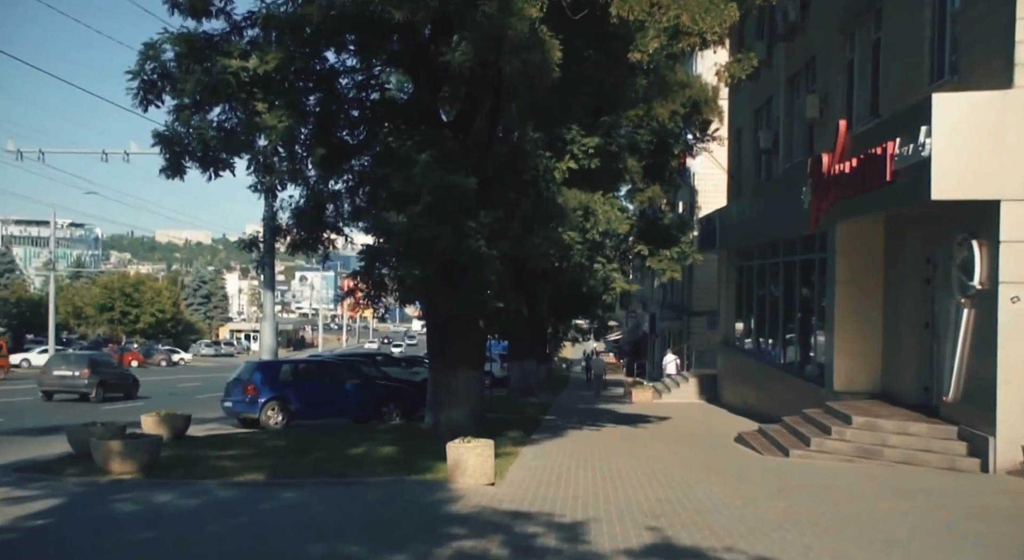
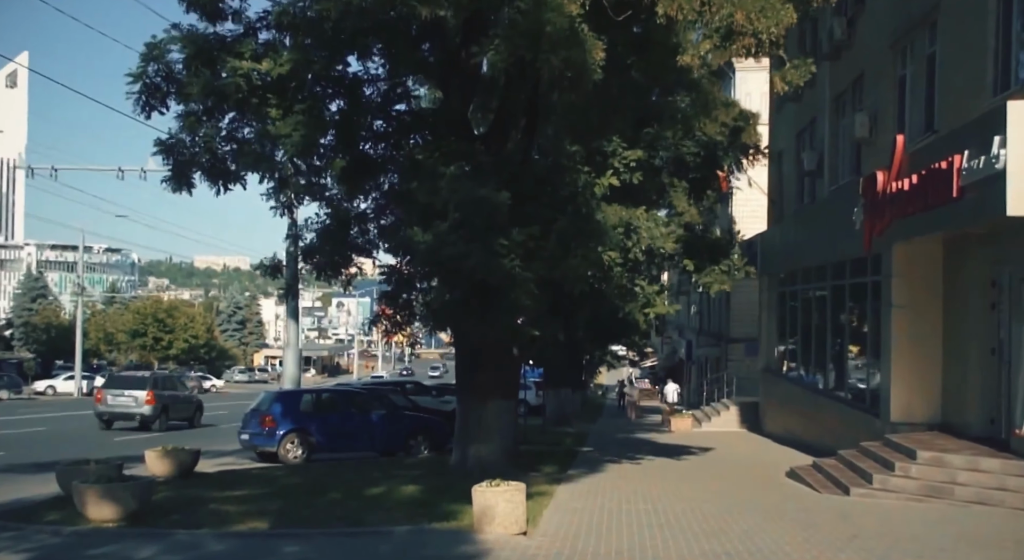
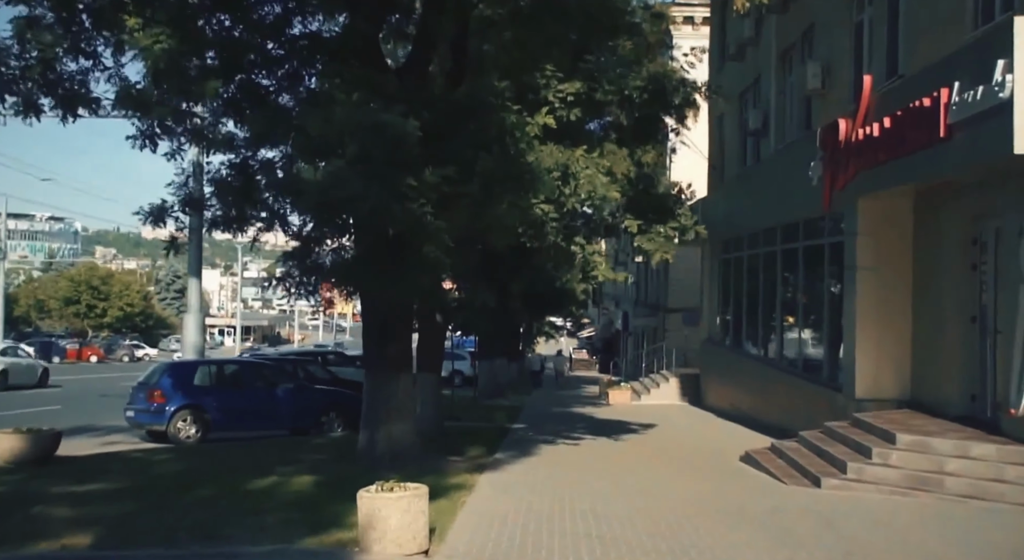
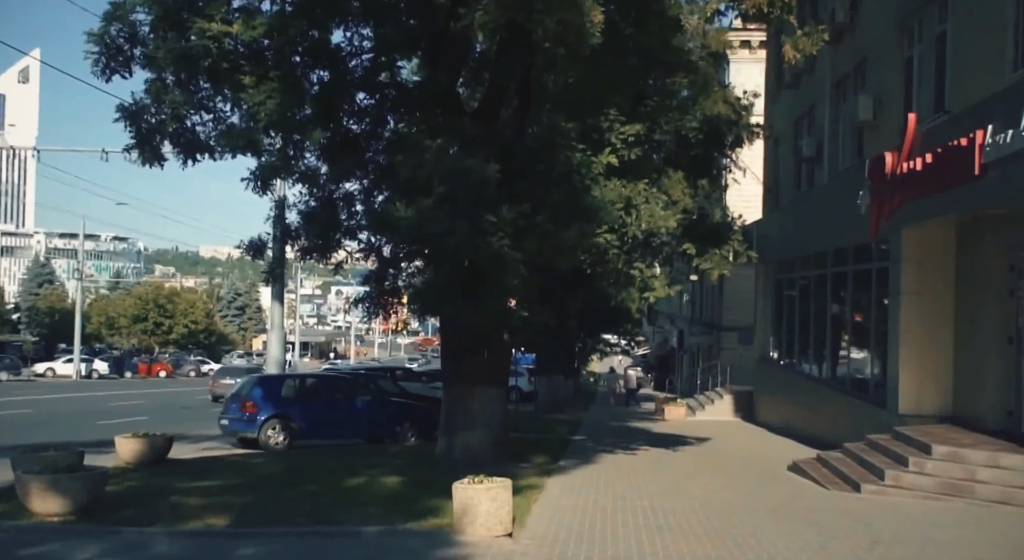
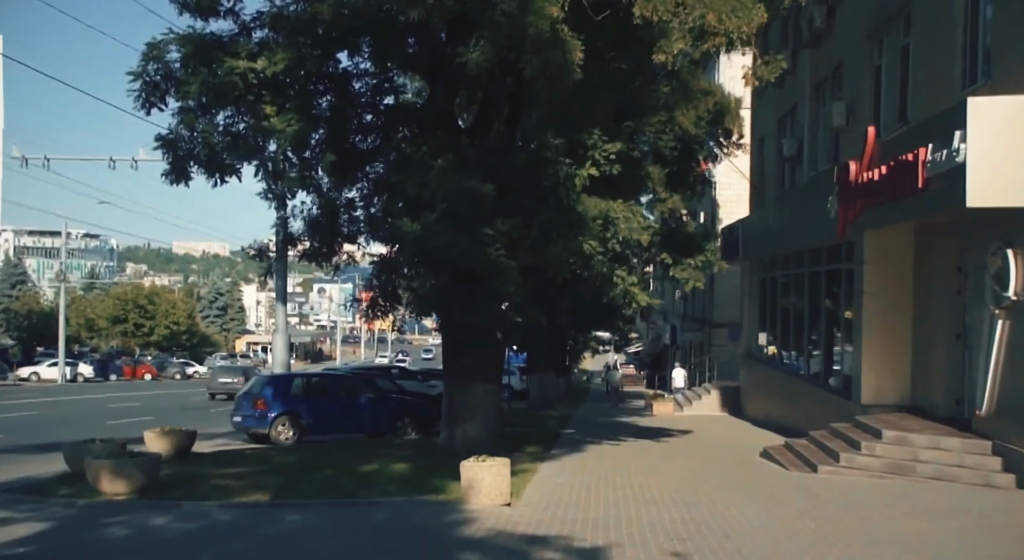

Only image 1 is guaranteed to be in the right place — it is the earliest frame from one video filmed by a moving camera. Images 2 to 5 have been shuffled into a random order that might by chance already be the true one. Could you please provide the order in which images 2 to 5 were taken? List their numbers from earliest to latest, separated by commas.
5, 2, 4, 3
